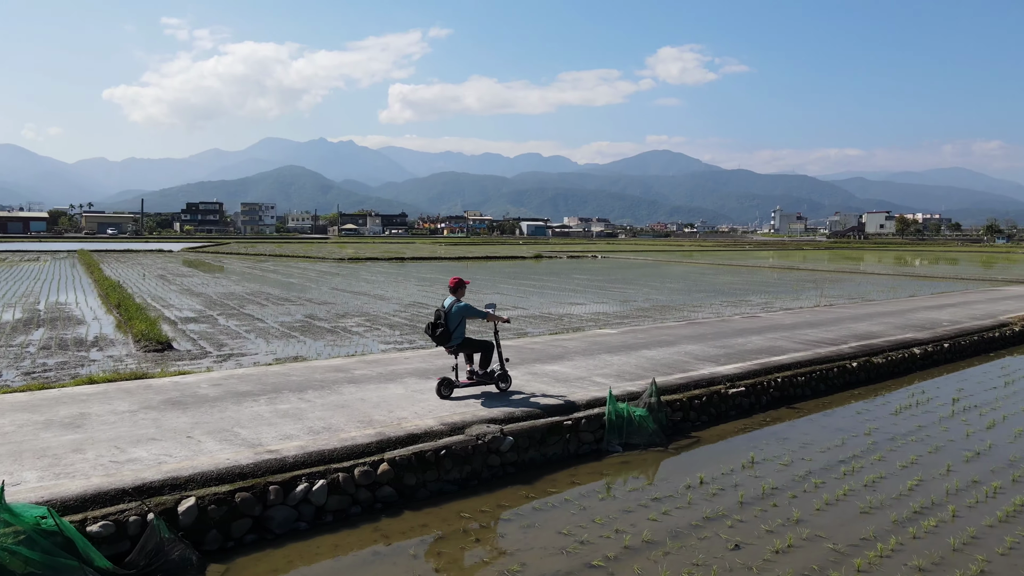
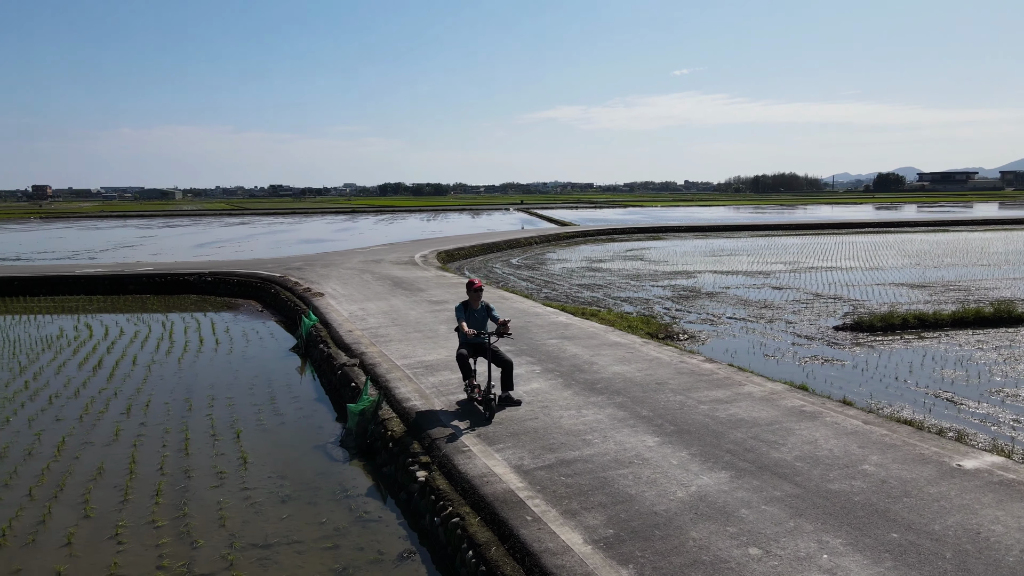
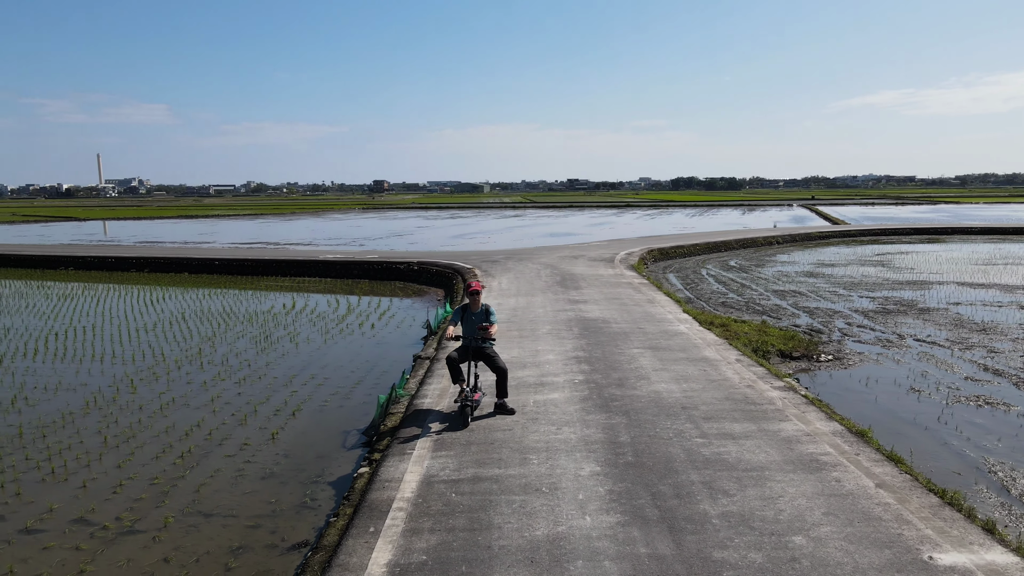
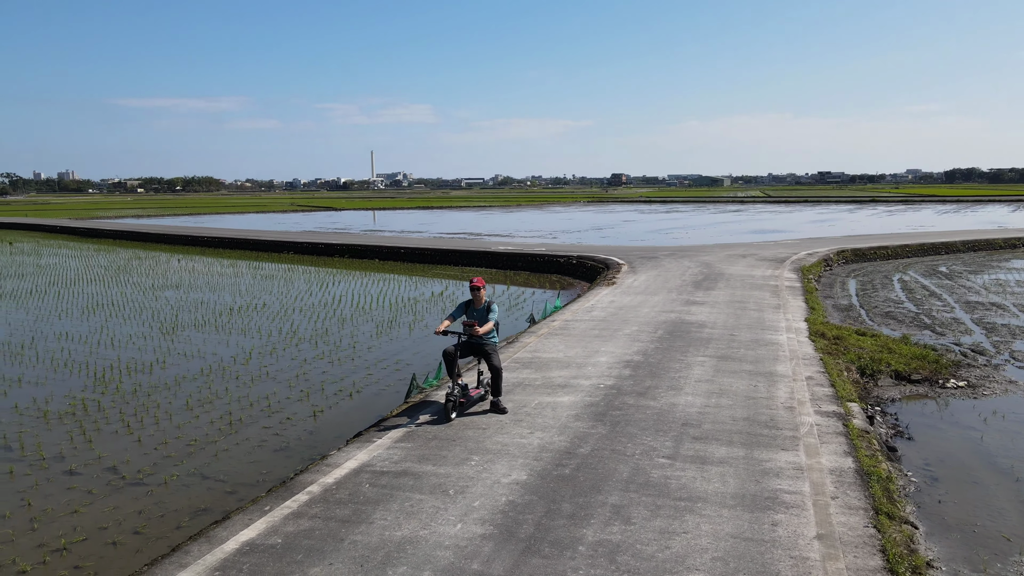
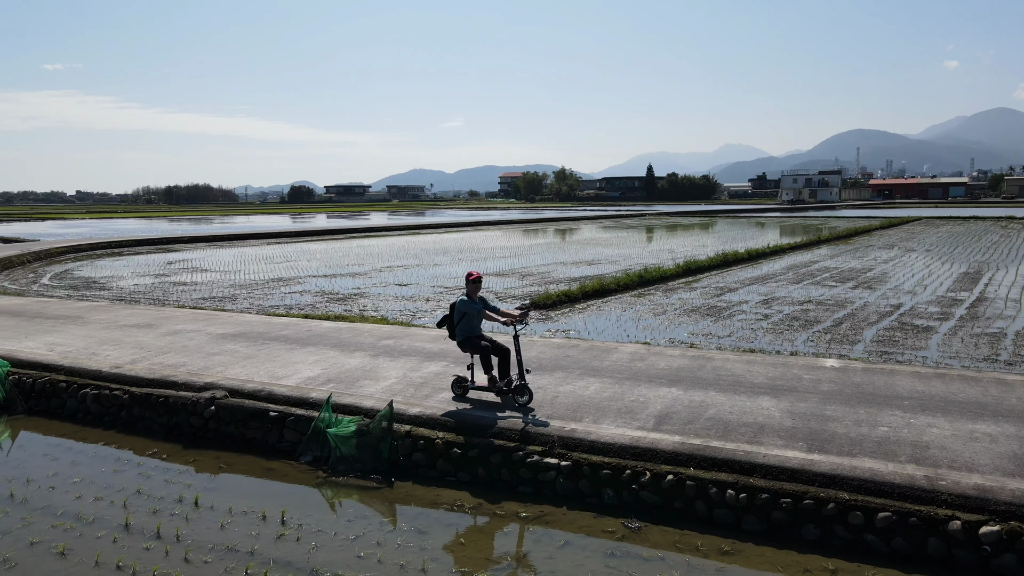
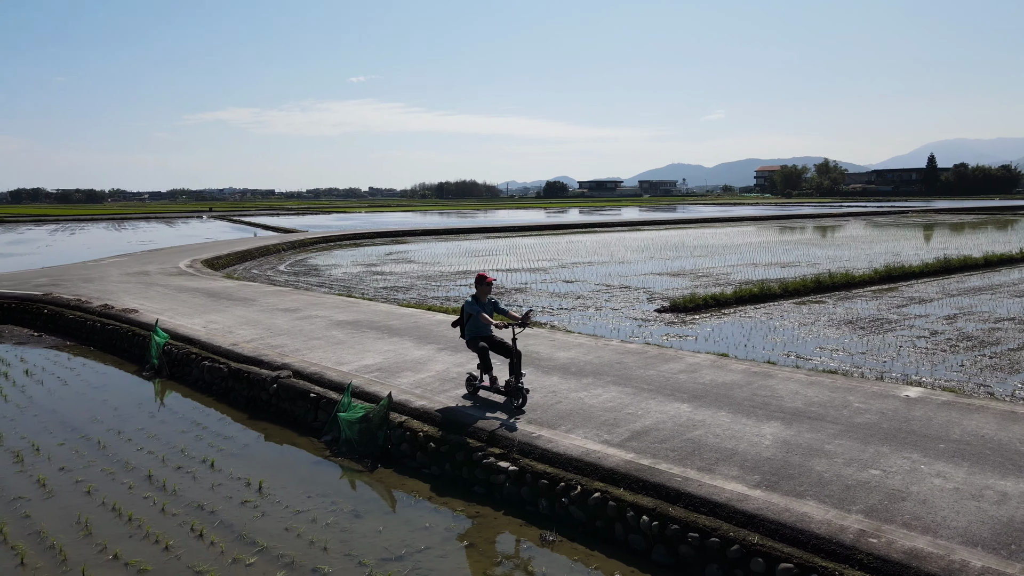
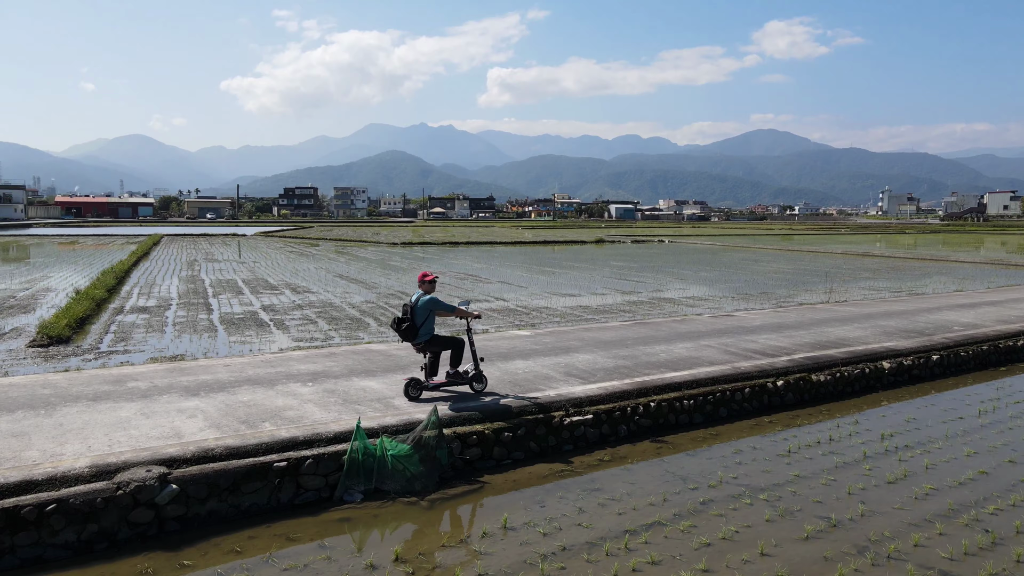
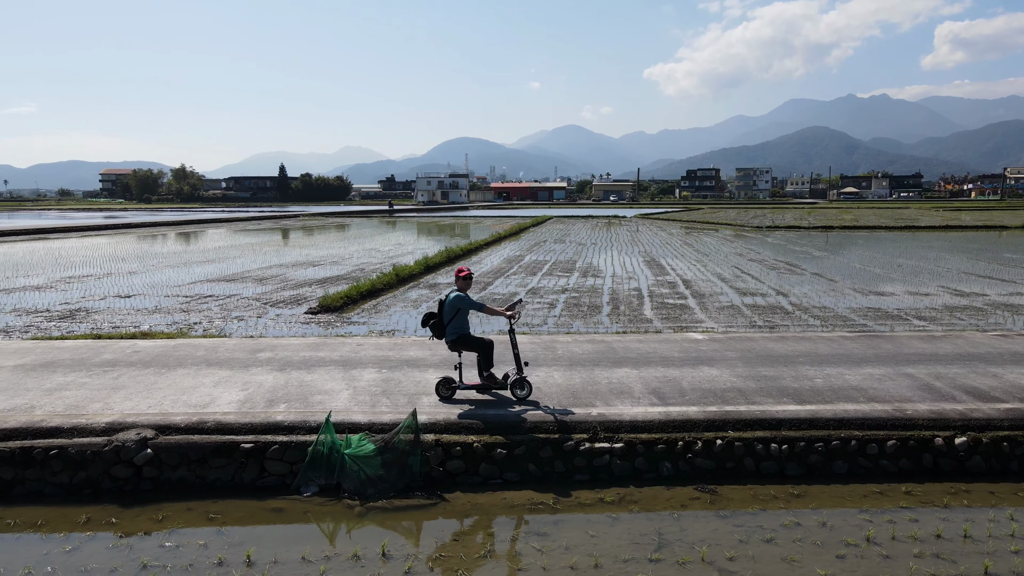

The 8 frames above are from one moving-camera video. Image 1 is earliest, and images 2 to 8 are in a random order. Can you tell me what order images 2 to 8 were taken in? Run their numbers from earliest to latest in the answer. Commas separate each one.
7, 8, 5, 6, 2, 3, 4
